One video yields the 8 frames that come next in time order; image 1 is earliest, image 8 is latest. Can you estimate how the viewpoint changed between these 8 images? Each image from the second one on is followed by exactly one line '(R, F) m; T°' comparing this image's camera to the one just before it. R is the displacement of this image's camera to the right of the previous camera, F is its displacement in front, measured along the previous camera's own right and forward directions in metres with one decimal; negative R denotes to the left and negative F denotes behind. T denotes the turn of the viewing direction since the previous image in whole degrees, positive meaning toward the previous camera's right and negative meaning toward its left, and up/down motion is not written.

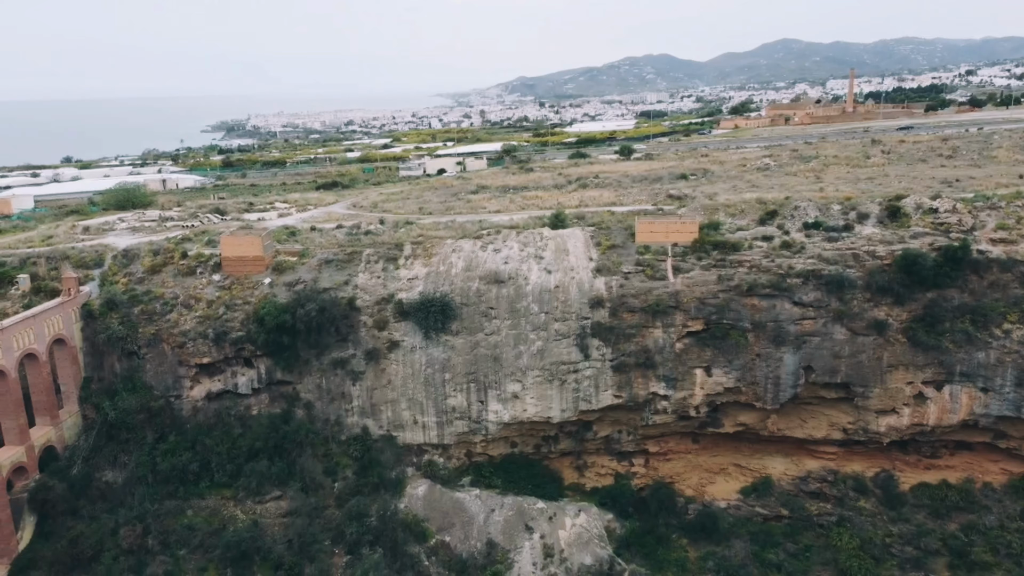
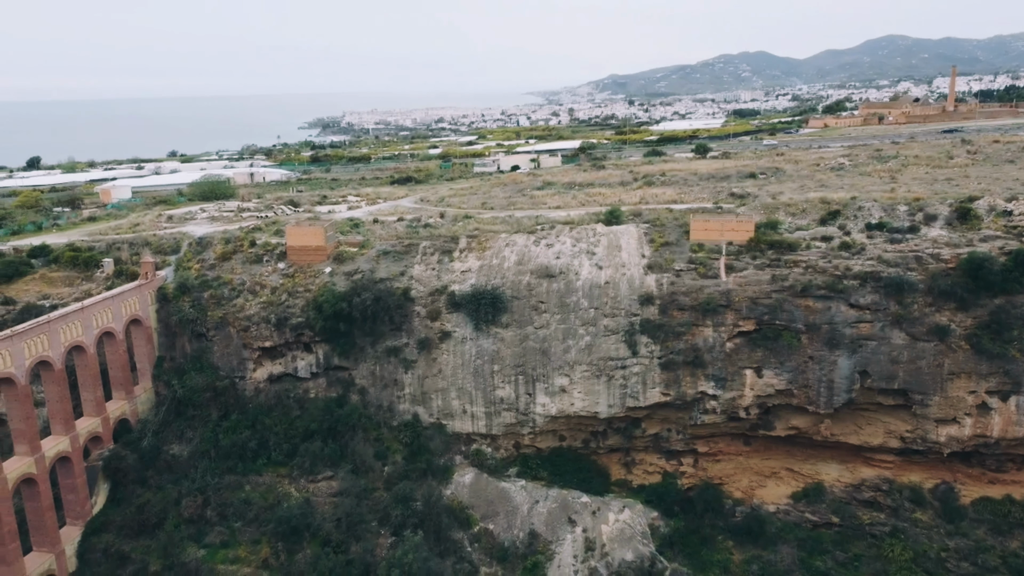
(+1.4, -0.3) m; -6°
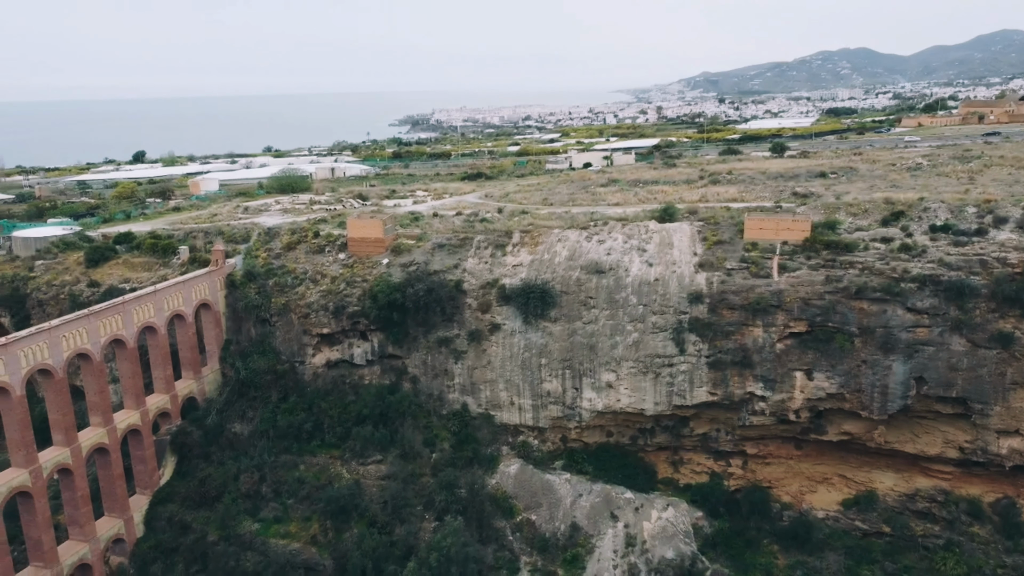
(+1.4, -0.4) m; -6°
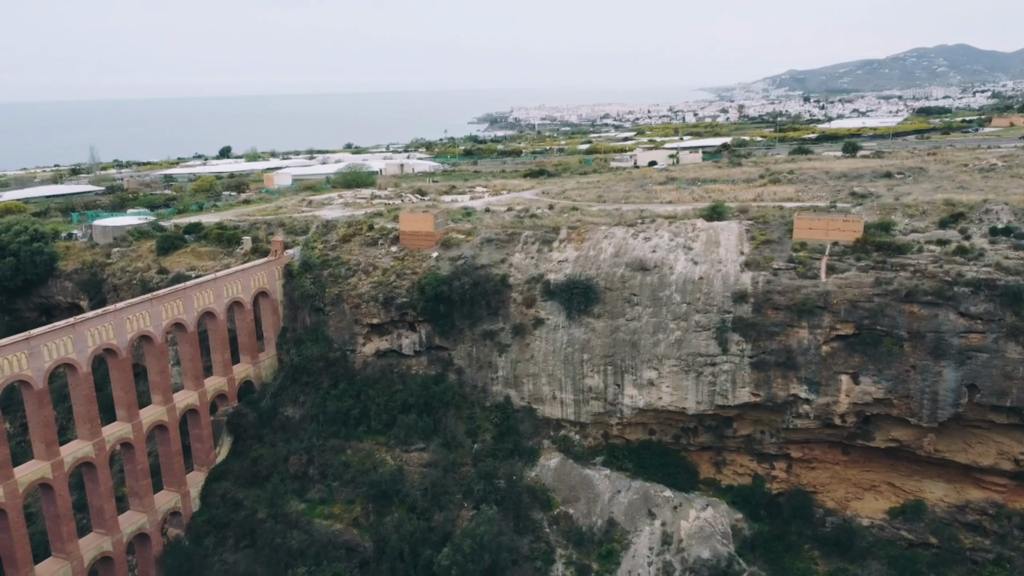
(+1.3, -0.3) m; -5°
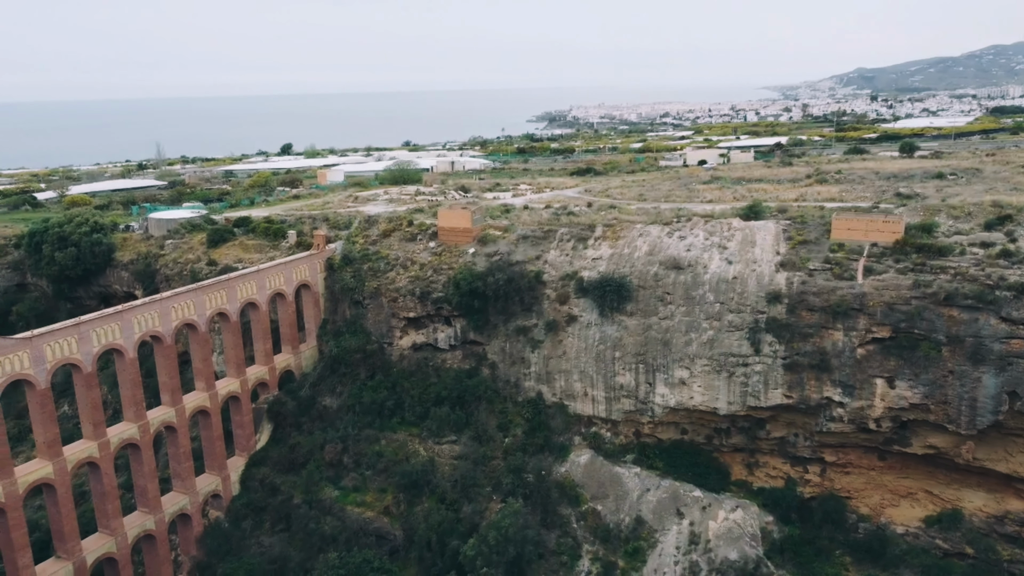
(+1.0, -0.3) m; -4°
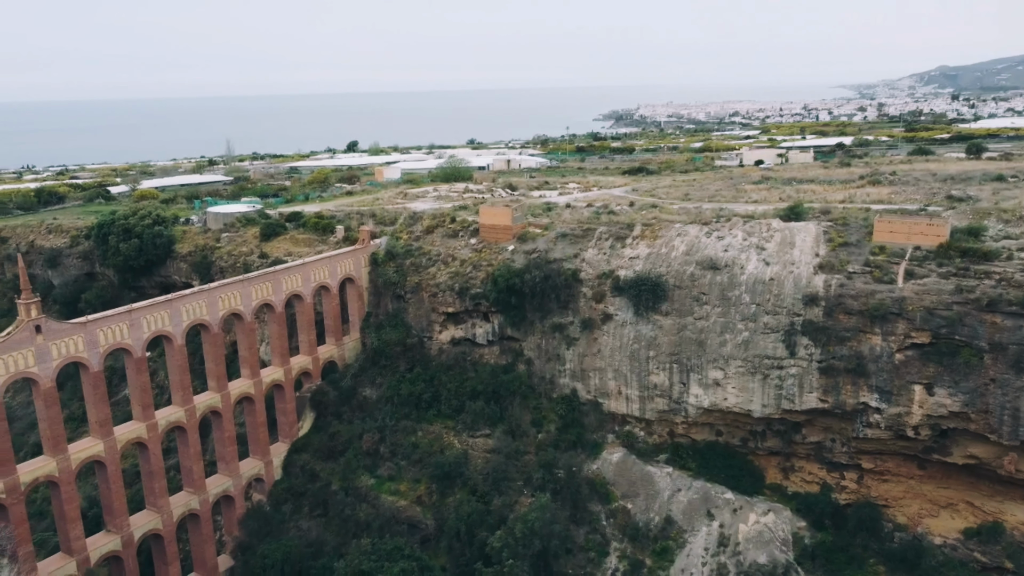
(+1.2, -0.3) m; -5°
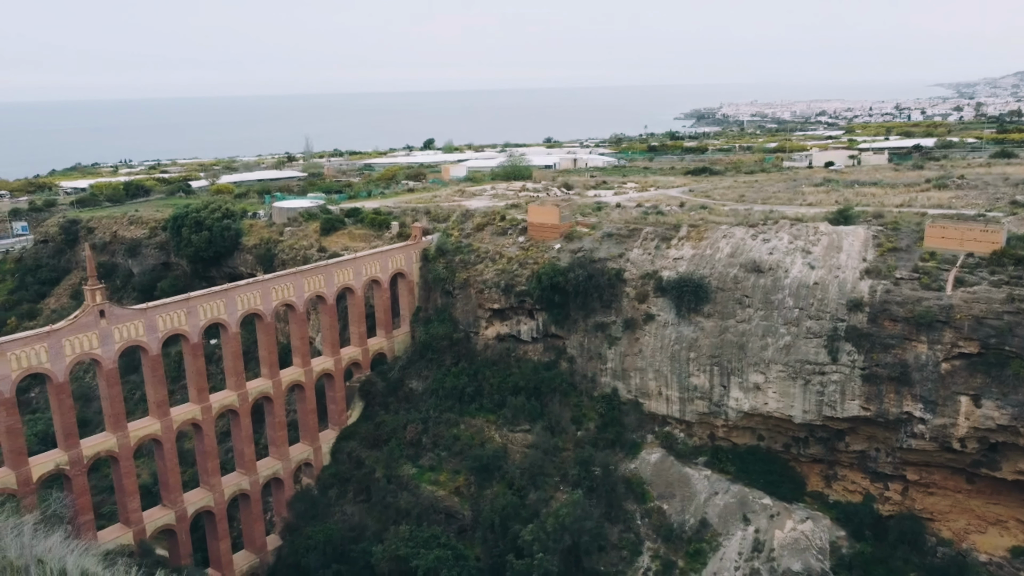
(+1.4, -0.4) m; -5°
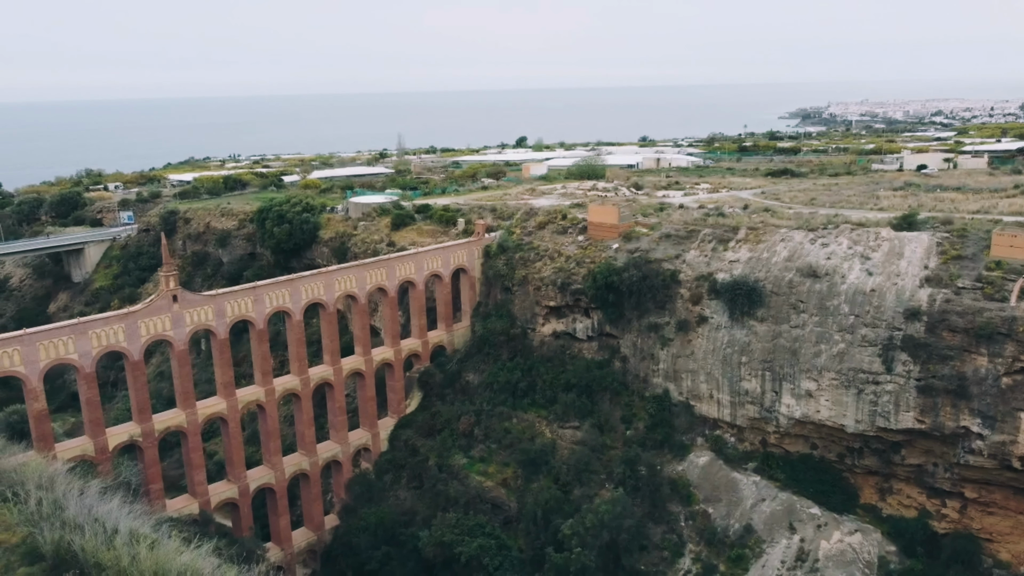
(+1.7, -0.5) m; -7°
